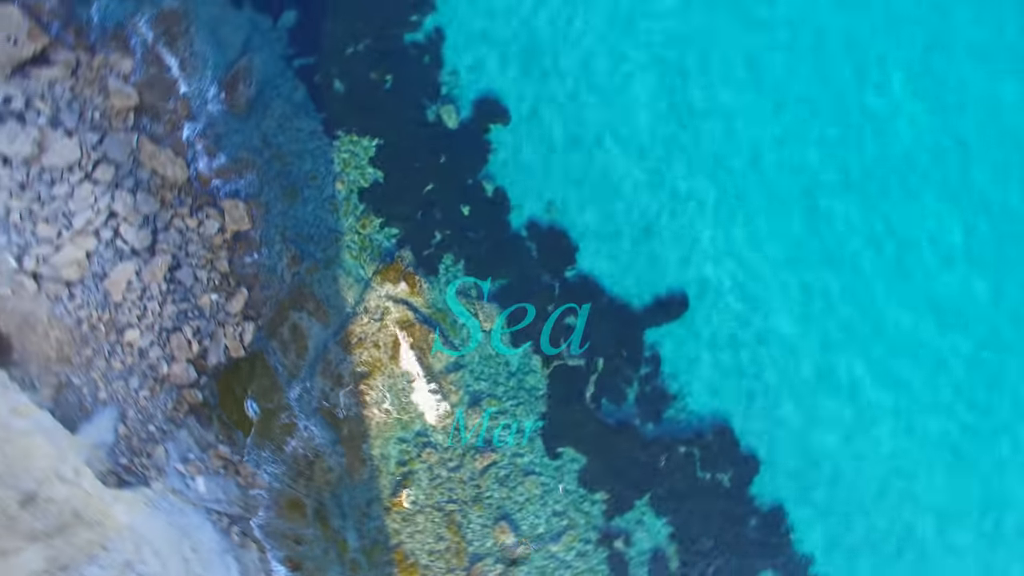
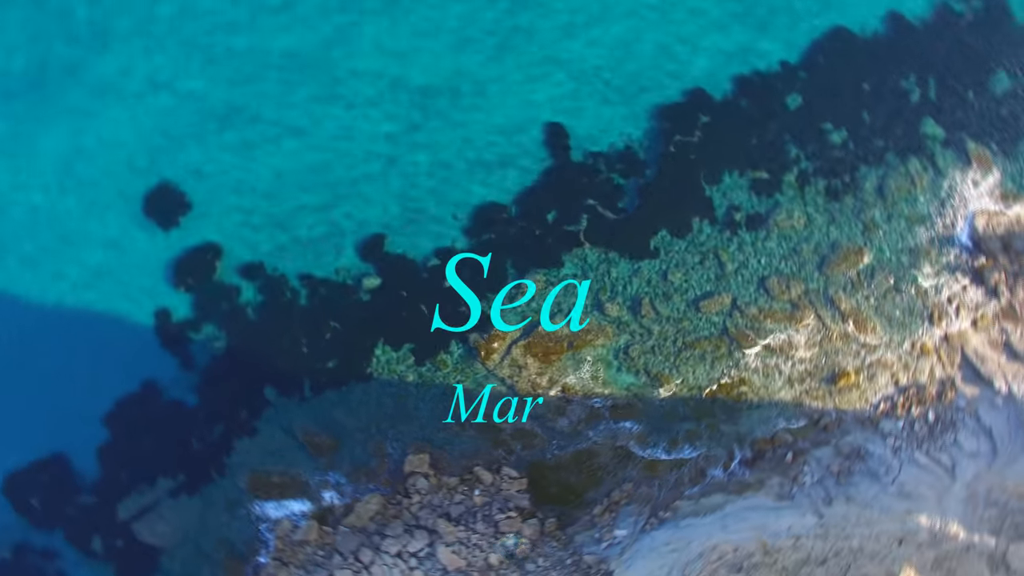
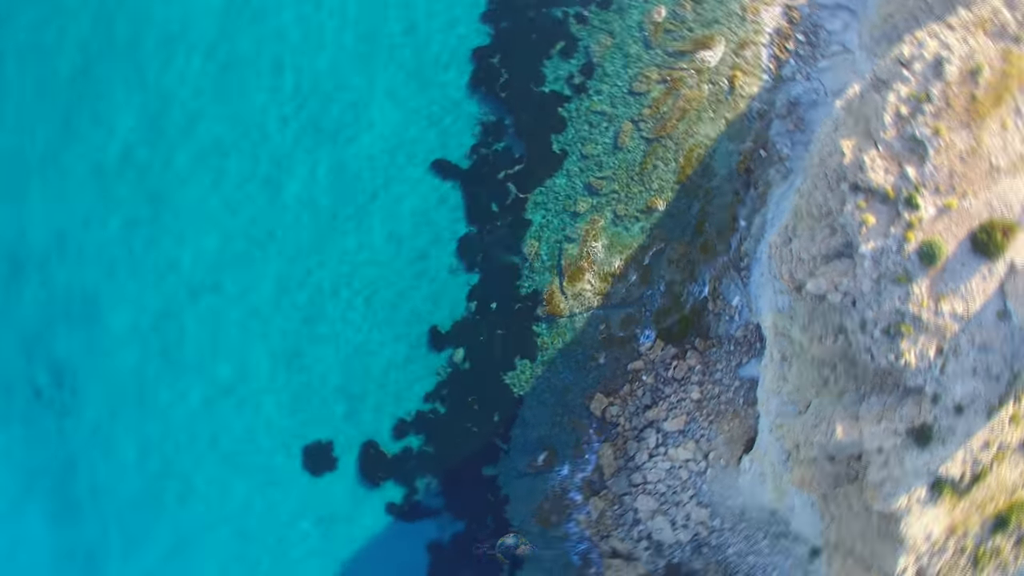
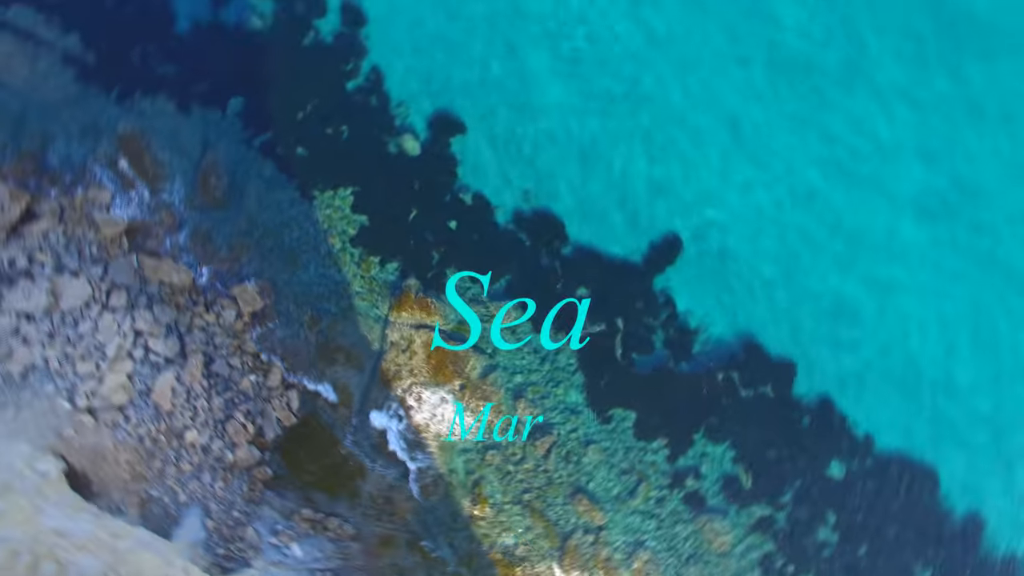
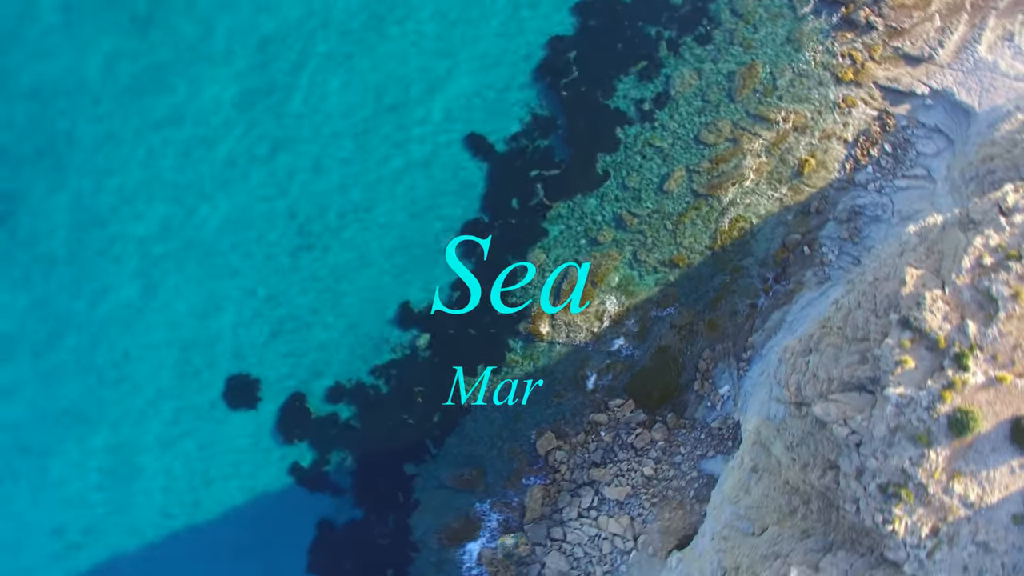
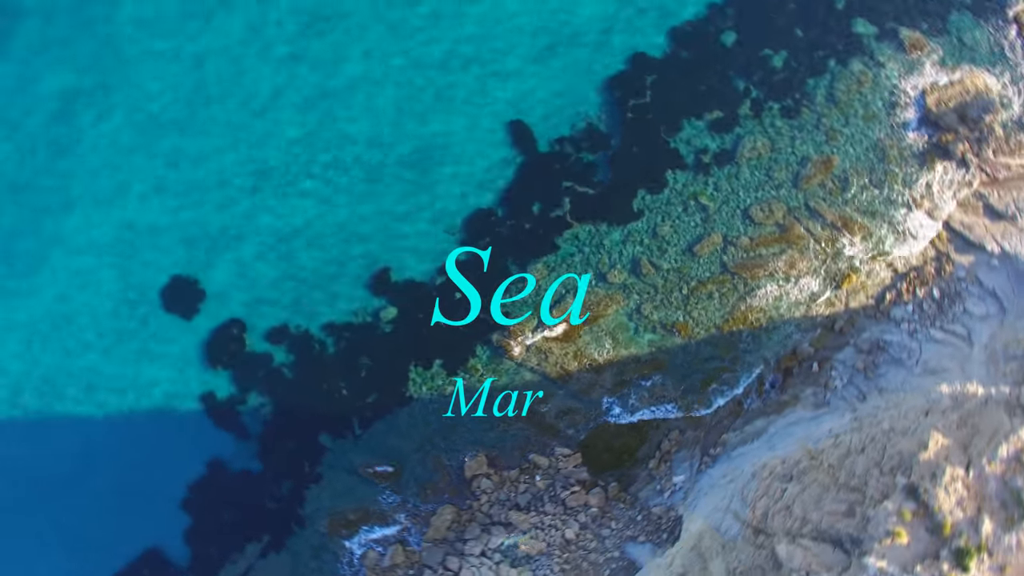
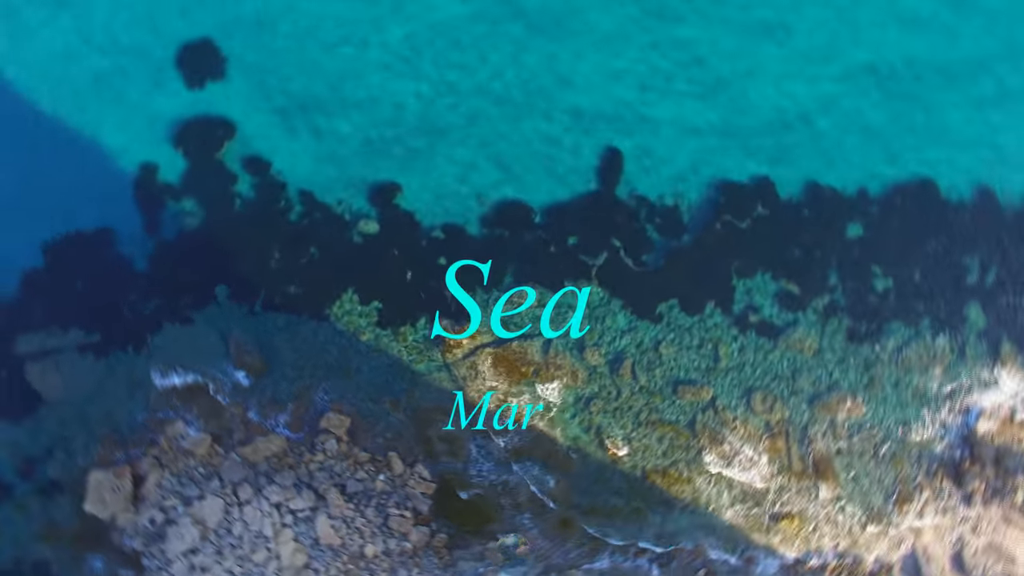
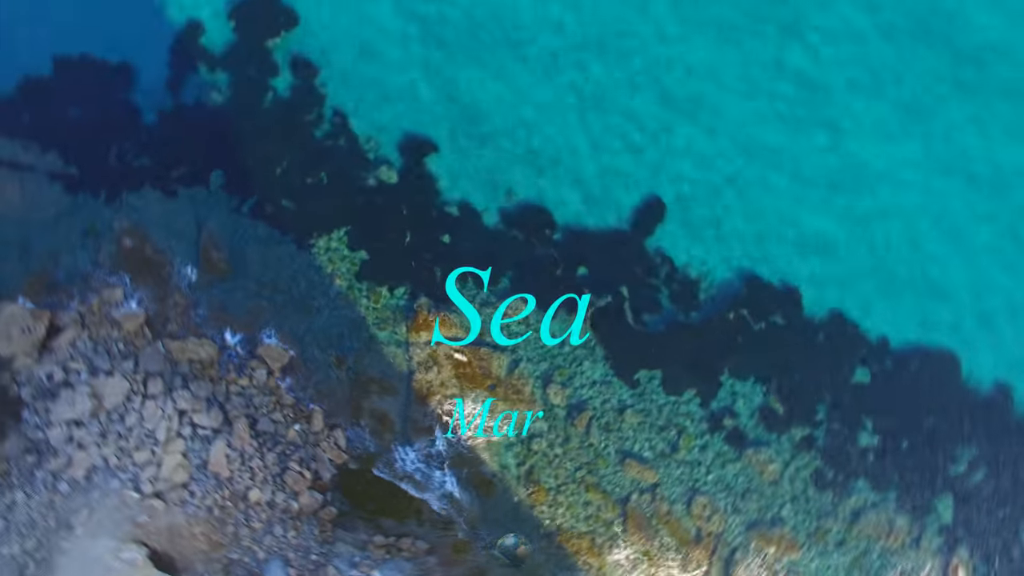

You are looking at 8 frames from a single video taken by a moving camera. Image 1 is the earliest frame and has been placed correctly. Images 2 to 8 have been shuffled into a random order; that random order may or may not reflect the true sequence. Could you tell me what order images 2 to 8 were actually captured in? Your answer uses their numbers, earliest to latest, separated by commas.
4, 8, 7, 2, 6, 5, 3
